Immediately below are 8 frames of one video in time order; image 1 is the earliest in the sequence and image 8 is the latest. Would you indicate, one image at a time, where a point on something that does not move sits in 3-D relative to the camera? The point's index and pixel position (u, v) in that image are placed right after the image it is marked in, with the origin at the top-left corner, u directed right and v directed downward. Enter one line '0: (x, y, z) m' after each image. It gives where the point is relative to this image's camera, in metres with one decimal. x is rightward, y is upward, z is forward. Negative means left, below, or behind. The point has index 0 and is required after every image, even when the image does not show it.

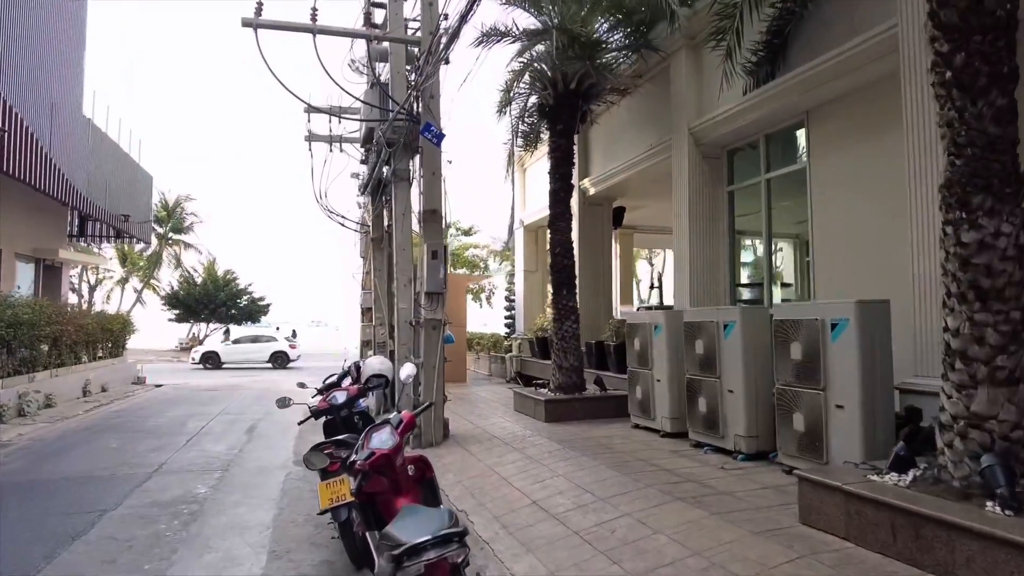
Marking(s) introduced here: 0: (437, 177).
0: (-1.0, +1.5, +9.0) m
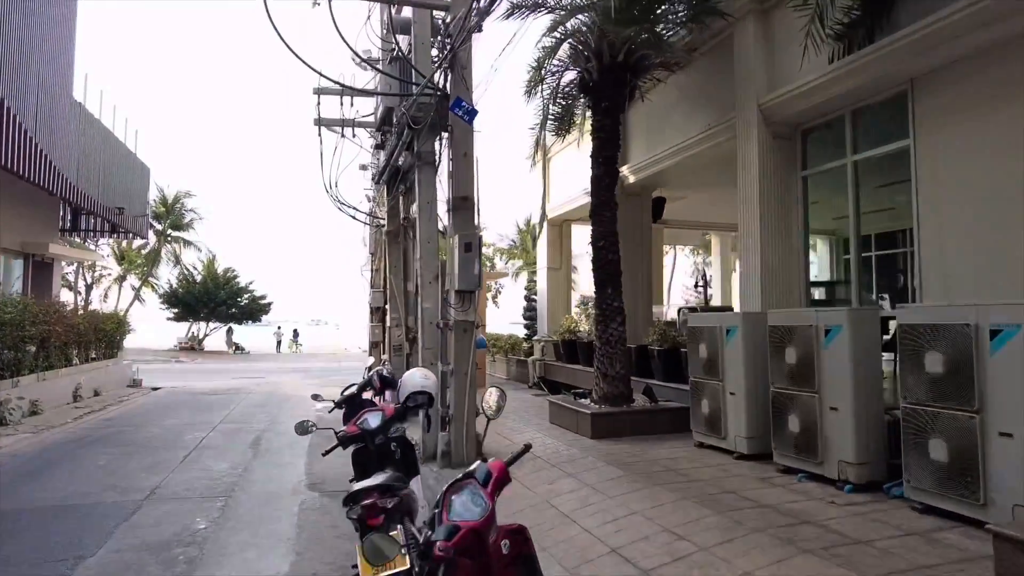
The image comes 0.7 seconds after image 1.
0: (-0.5, +1.6, +7.9) m
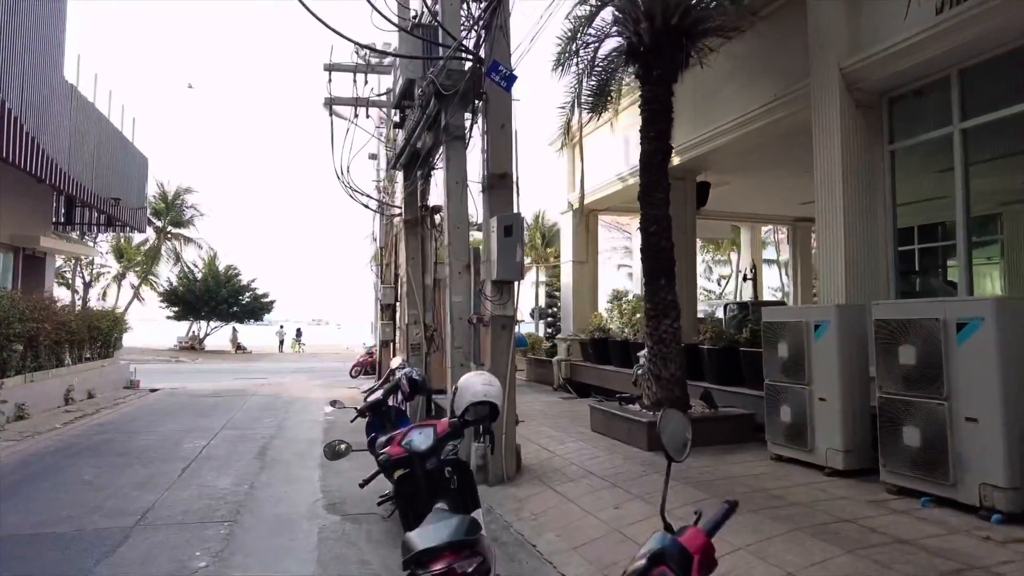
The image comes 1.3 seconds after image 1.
0: (0.0, +1.7, +6.9) m
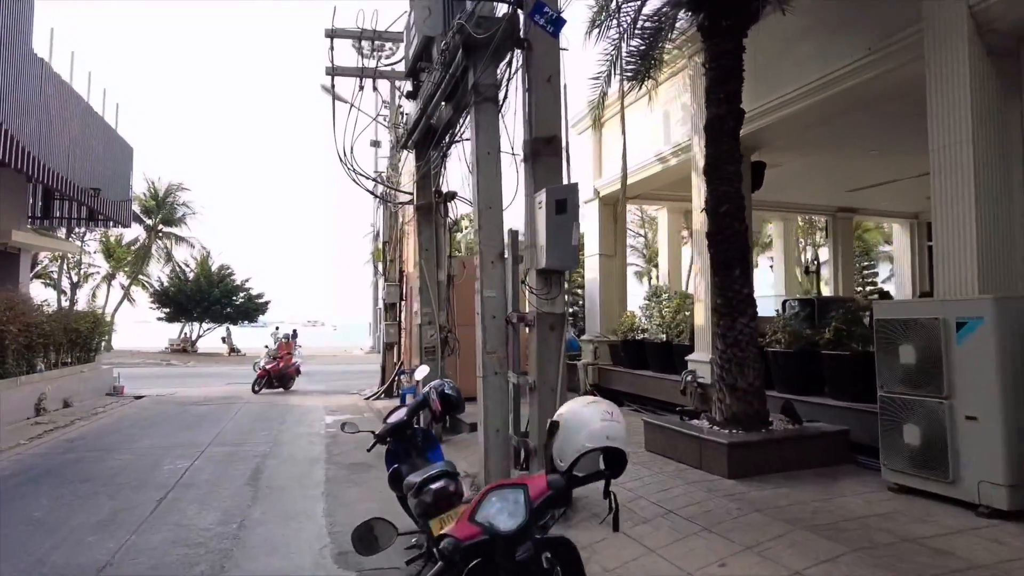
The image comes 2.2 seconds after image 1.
0: (+0.4, +1.7, +5.6) m
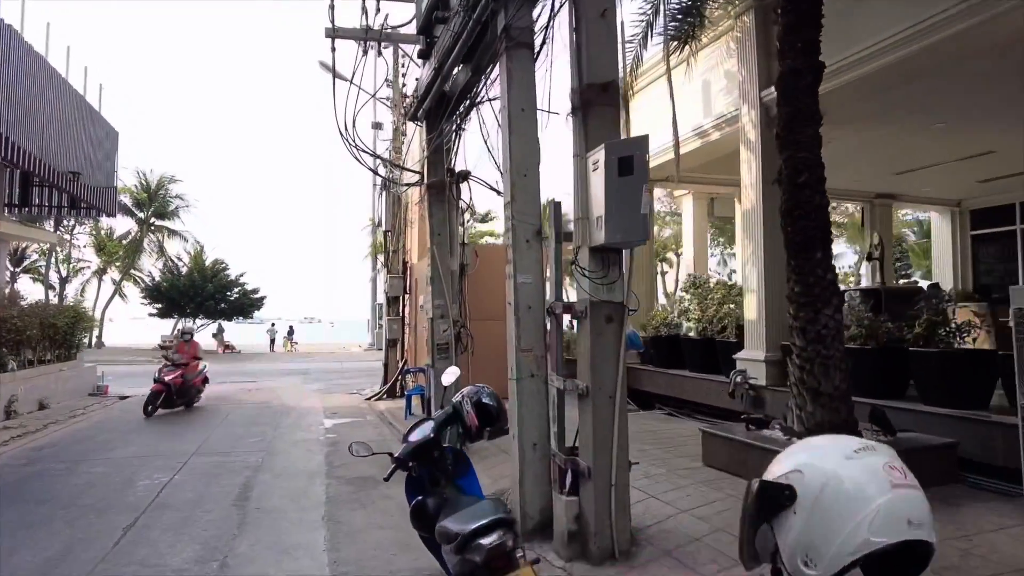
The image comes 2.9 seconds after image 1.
0: (+0.7, +1.9, +4.6) m
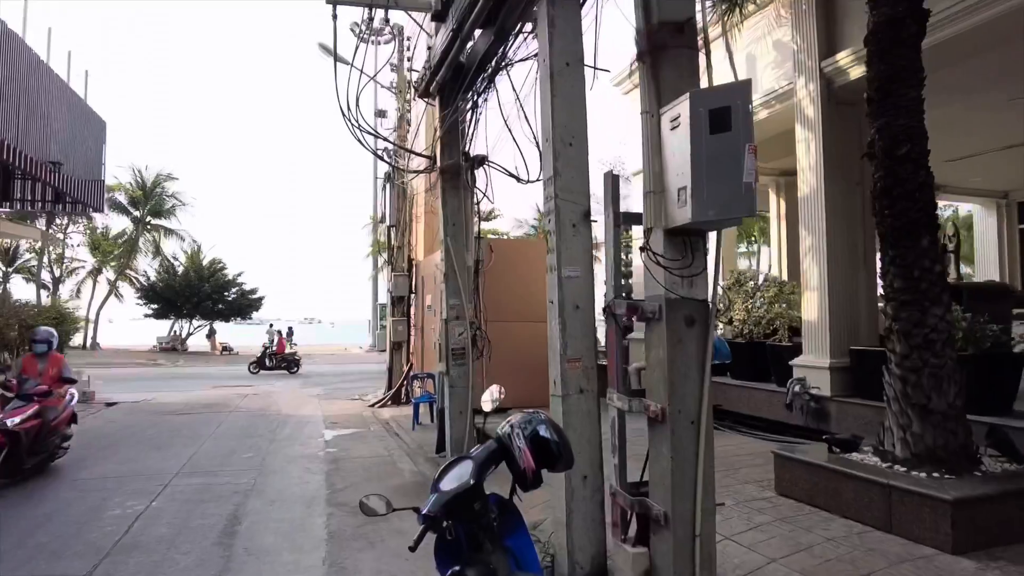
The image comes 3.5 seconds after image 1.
0: (+1.0, +1.9, +3.6) m
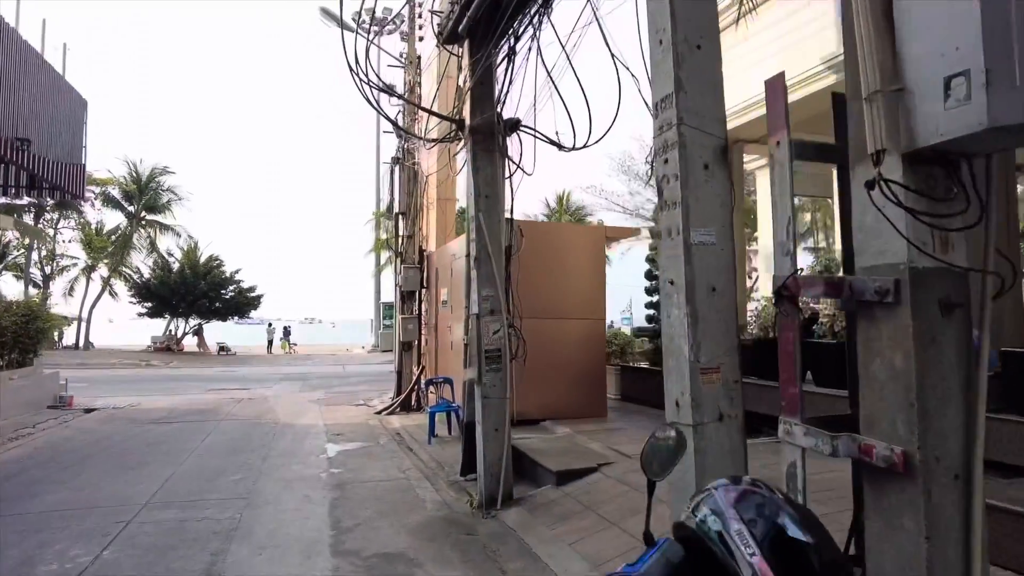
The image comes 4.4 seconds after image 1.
0: (+1.4, +2.0, +2.2) m
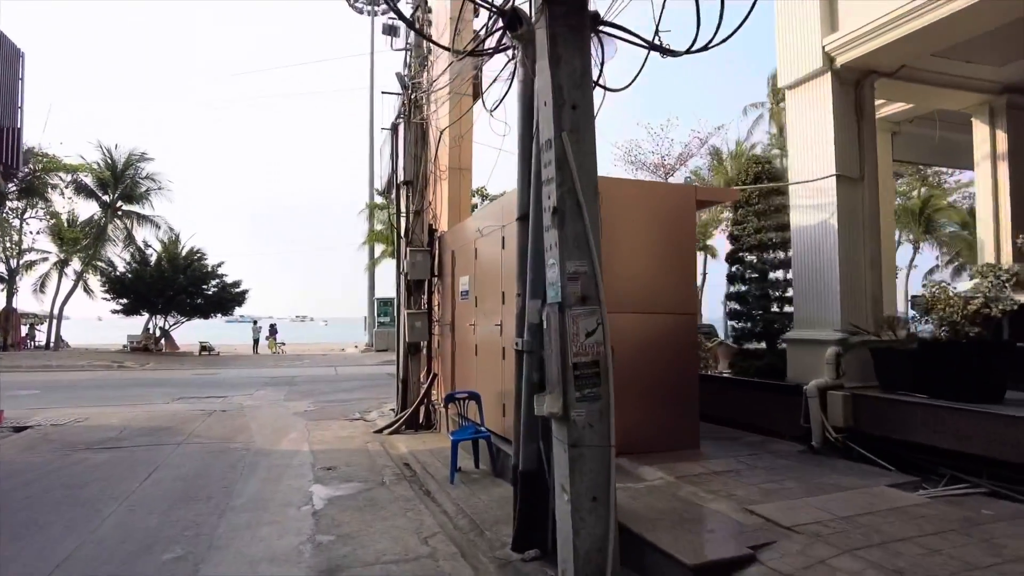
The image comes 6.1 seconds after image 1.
0: (+2.0, +2.2, -0.1) m
